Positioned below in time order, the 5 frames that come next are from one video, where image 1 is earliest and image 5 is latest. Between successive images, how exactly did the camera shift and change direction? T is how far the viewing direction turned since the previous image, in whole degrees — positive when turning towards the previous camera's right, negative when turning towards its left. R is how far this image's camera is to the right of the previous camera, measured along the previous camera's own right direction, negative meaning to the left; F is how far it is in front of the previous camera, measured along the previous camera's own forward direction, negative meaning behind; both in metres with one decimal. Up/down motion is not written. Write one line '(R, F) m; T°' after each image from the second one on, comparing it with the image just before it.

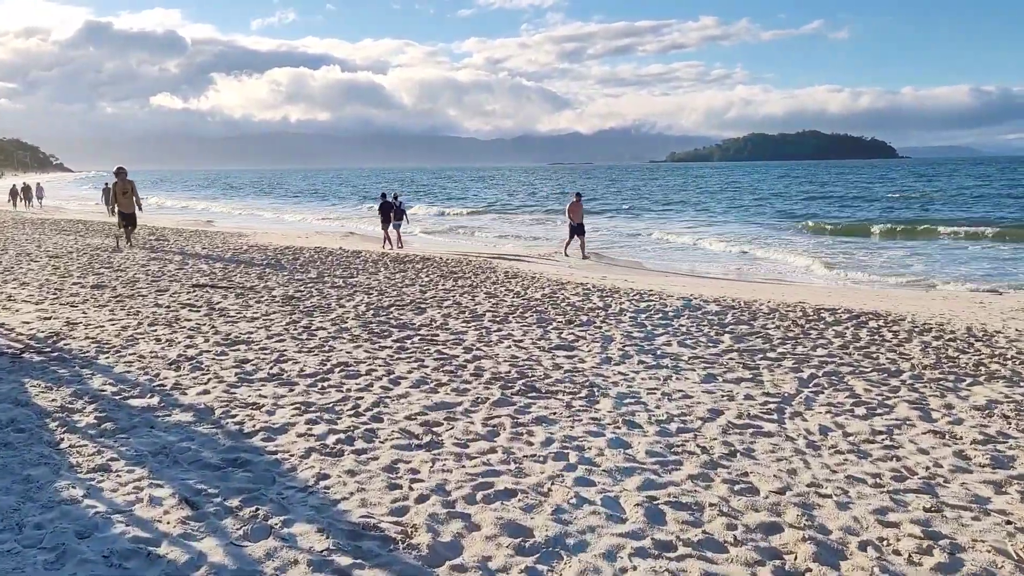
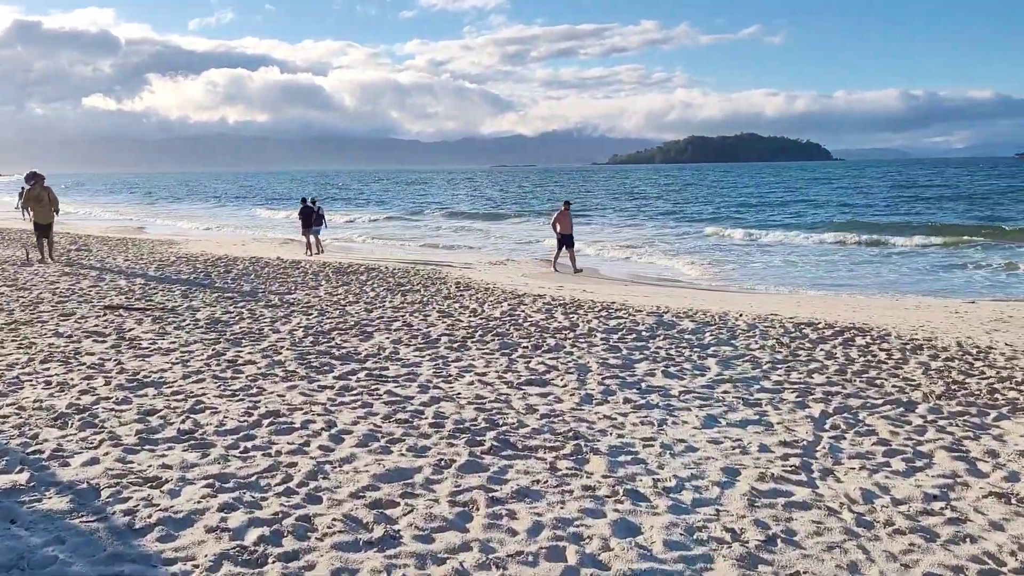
(-0.1, +1.0) m; +4°
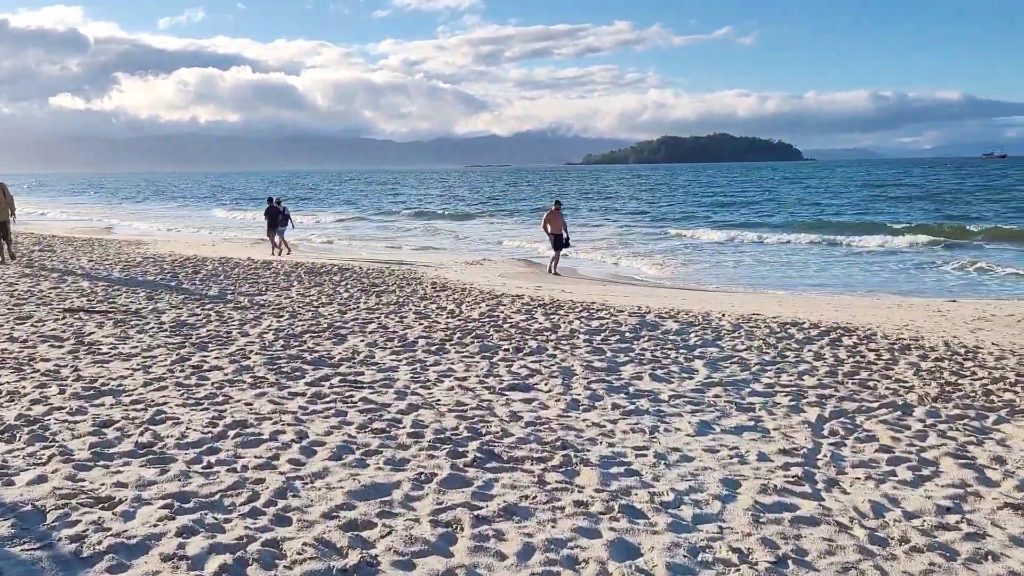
(0.0, +0.3) m; +2°
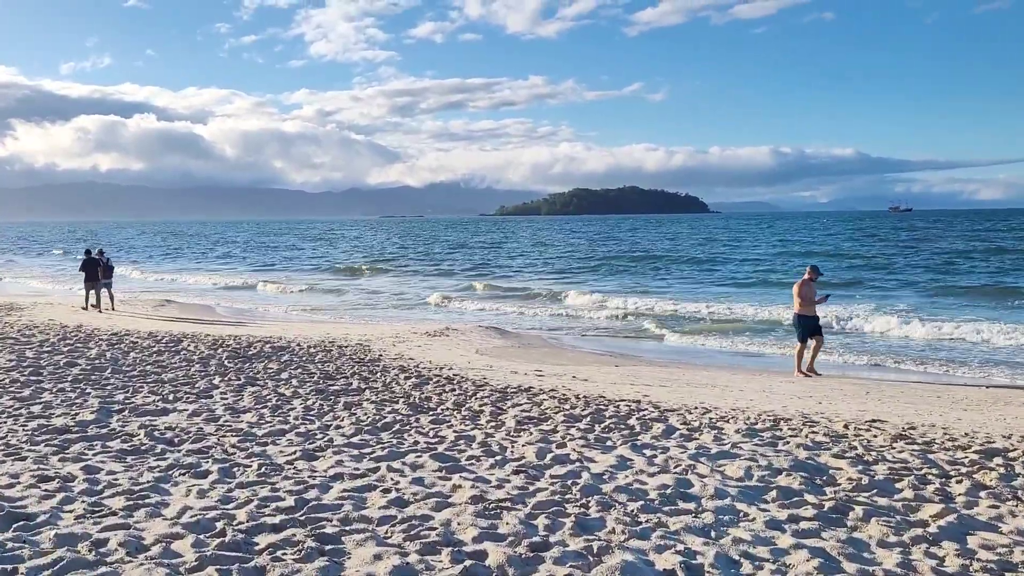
(-1.1, +3.7) m; +5°
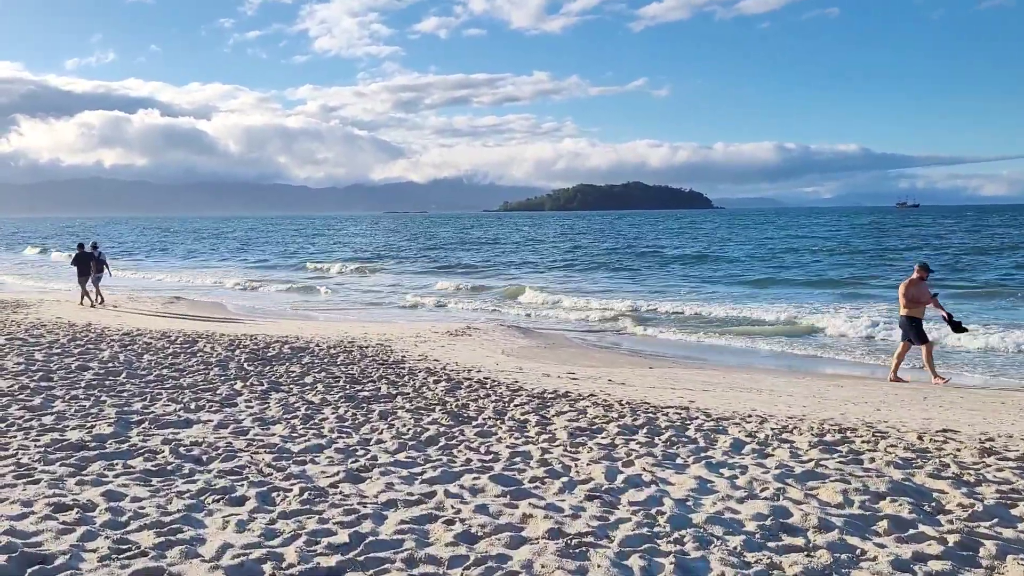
(-0.4, +0.6) m; 0°
